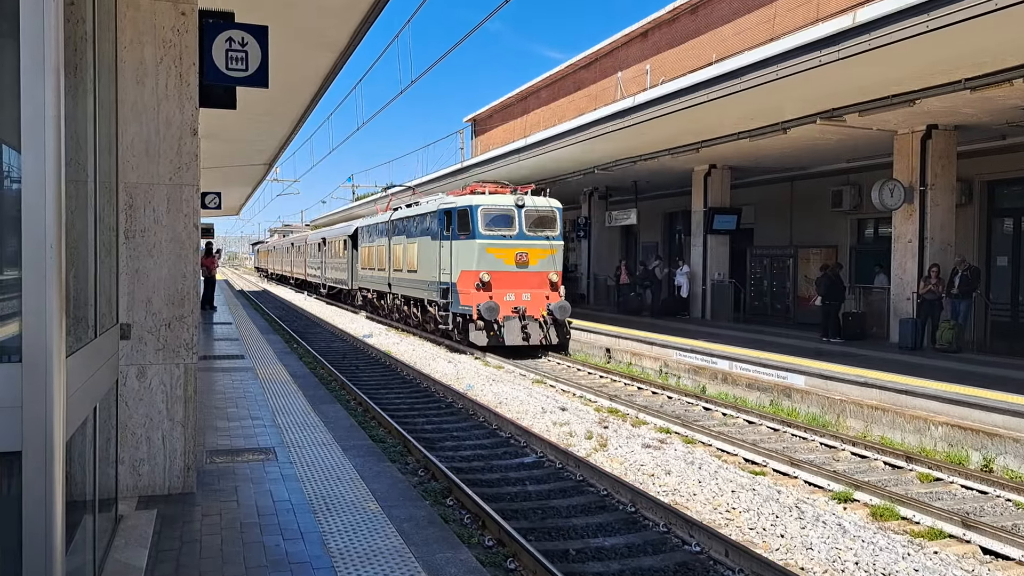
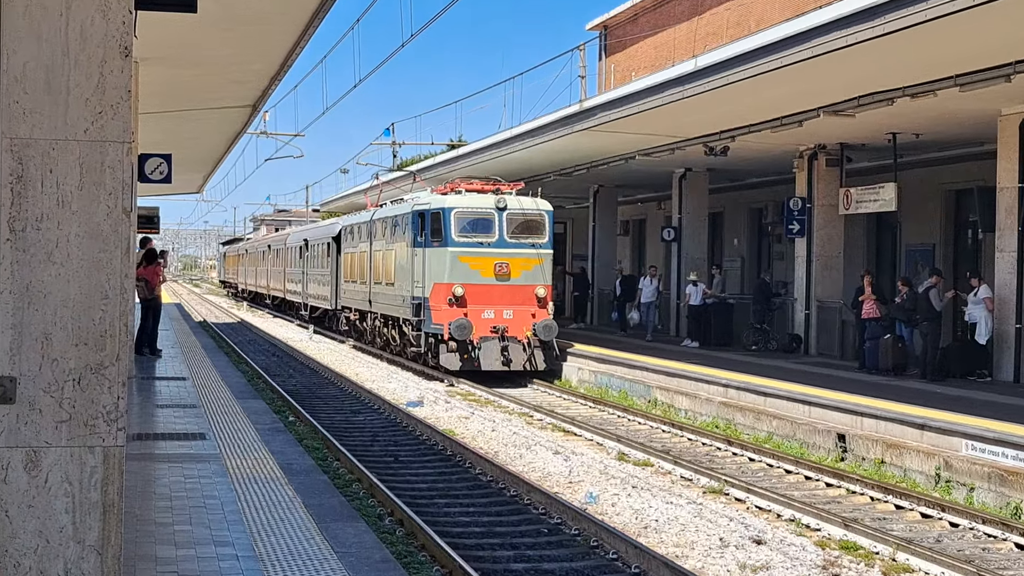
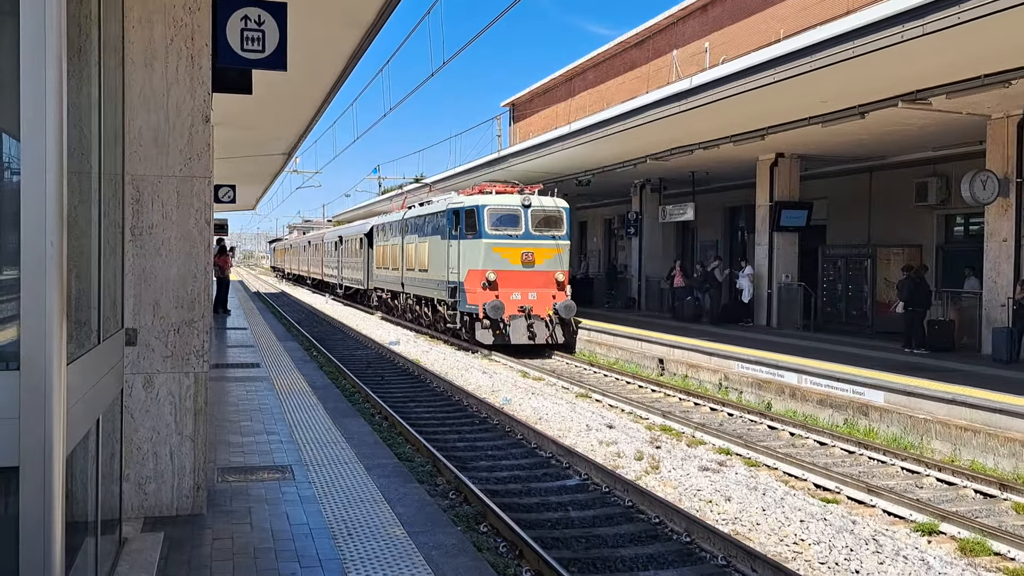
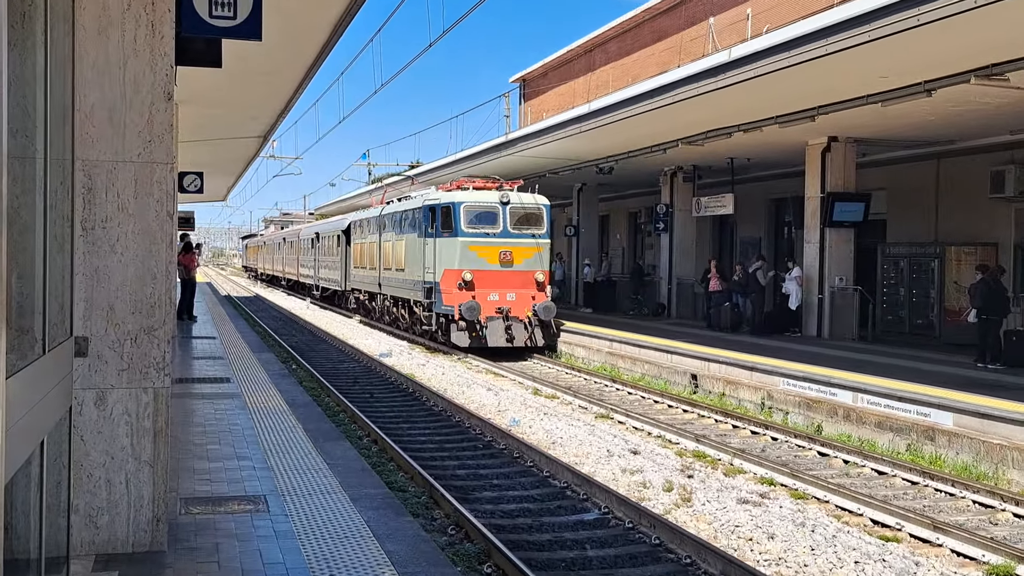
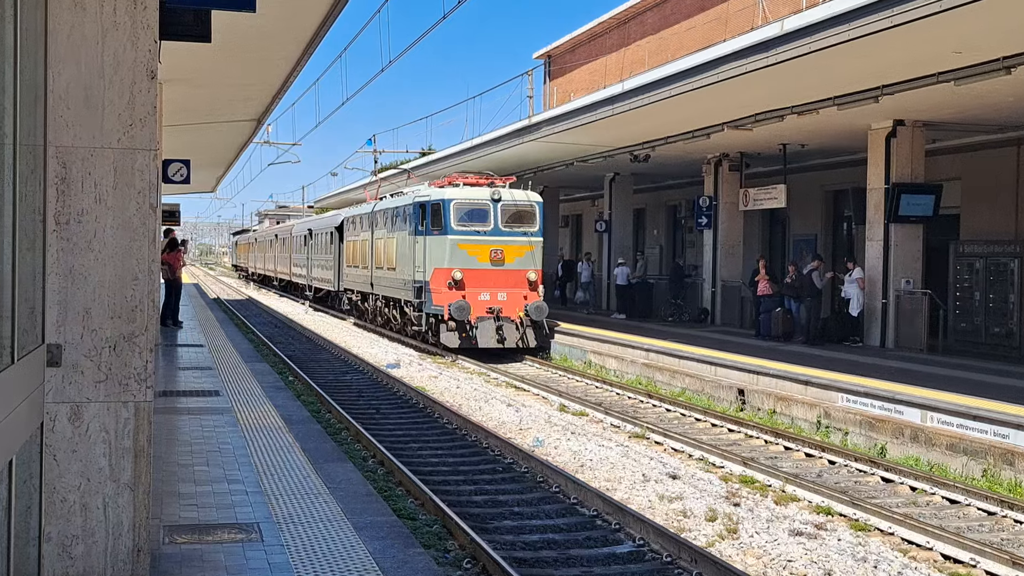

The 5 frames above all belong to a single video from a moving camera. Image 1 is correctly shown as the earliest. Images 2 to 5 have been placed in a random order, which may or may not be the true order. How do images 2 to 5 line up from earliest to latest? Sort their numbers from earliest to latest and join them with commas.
3, 4, 5, 2
